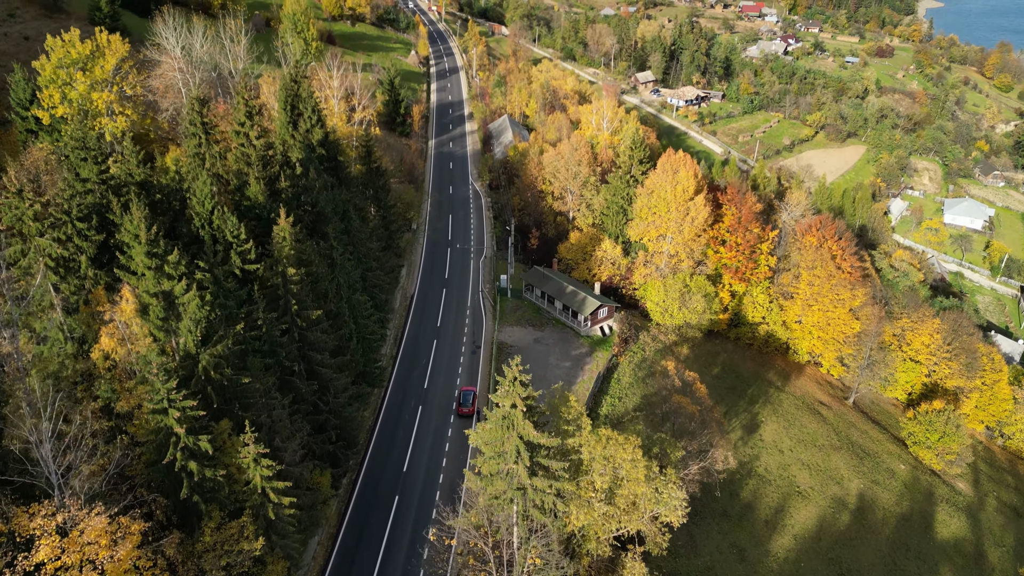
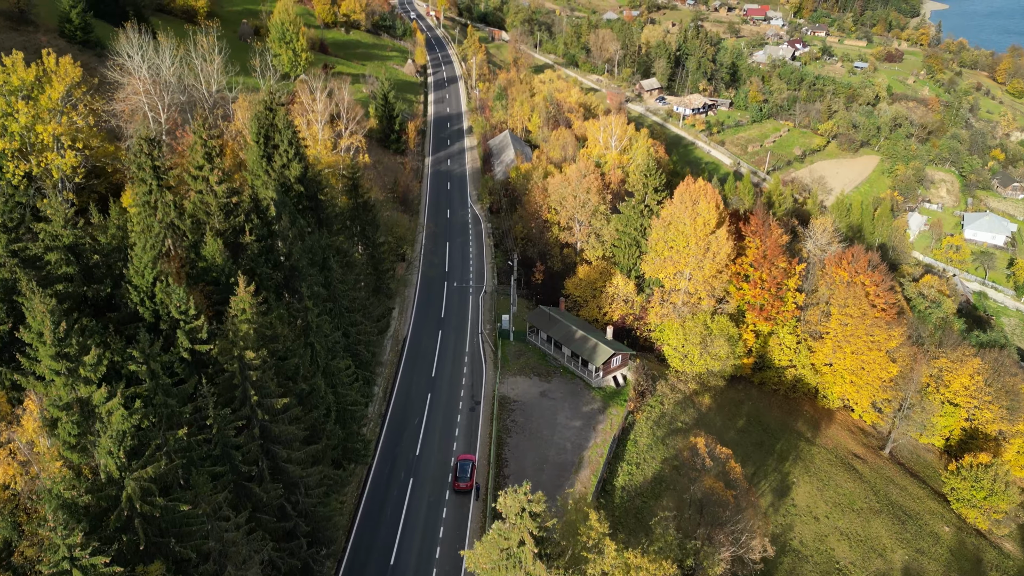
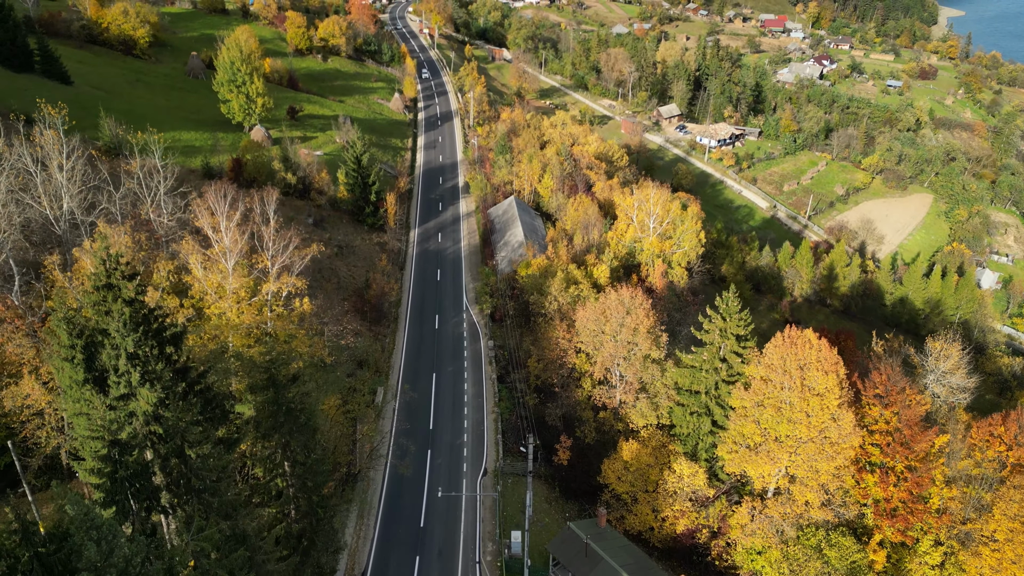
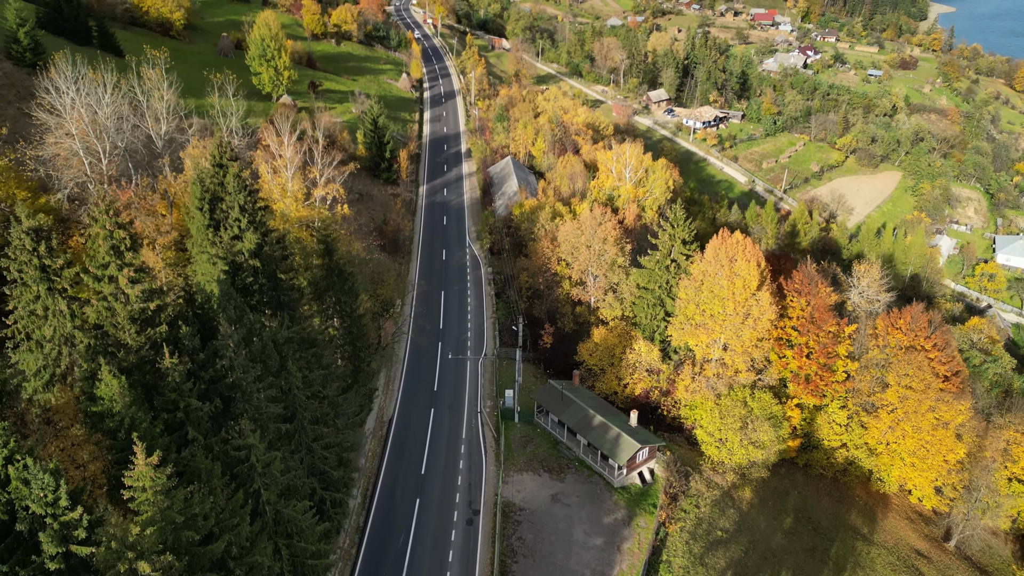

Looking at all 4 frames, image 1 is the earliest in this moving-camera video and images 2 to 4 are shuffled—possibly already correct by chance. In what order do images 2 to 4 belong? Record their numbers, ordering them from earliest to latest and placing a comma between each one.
2, 4, 3
